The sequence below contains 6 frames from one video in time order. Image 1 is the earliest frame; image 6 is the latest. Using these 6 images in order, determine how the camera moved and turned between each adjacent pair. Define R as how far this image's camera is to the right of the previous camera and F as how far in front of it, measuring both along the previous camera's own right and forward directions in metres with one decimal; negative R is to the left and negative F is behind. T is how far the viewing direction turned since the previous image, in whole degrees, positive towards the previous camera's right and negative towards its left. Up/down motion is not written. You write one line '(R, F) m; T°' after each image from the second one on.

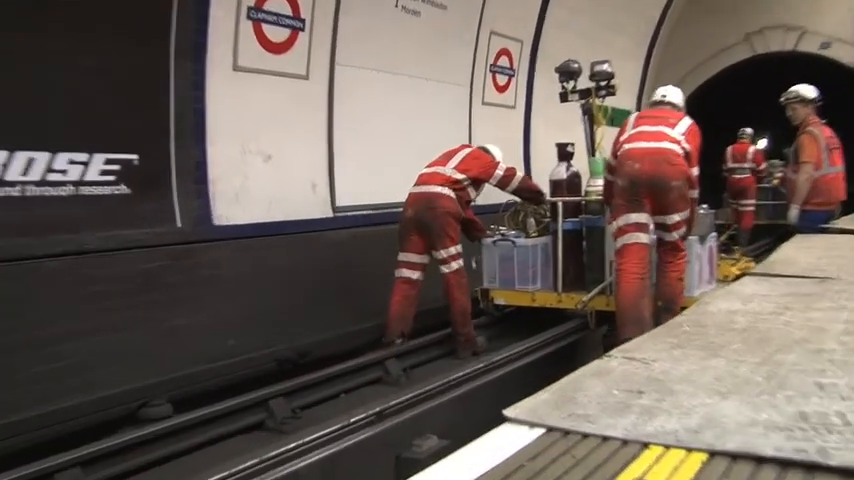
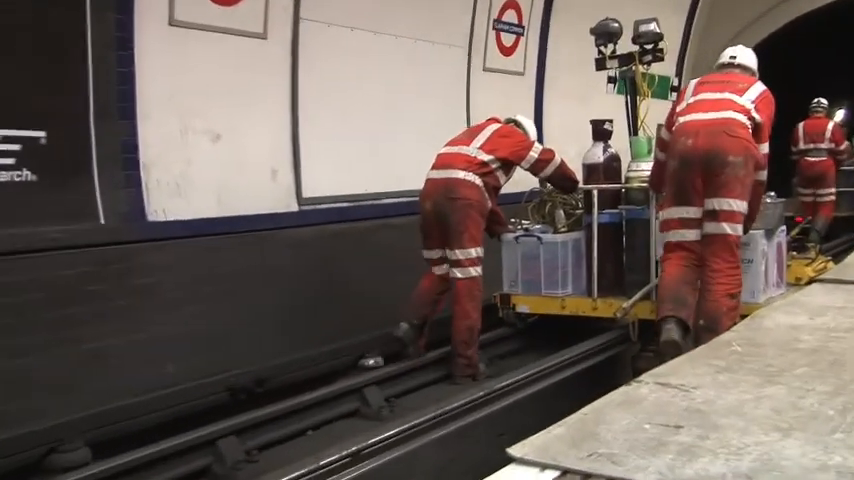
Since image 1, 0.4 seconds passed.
(+0.4, +1.1) m; -4°
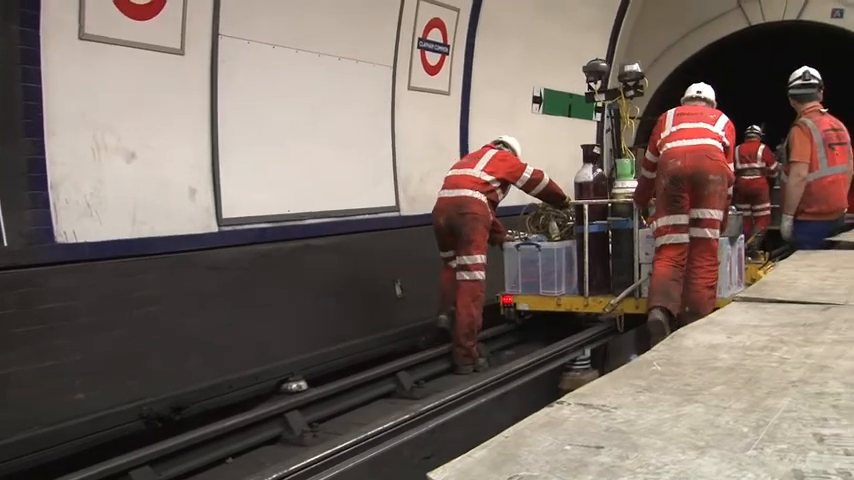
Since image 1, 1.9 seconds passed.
(+0.1, 0.0) m; +4°
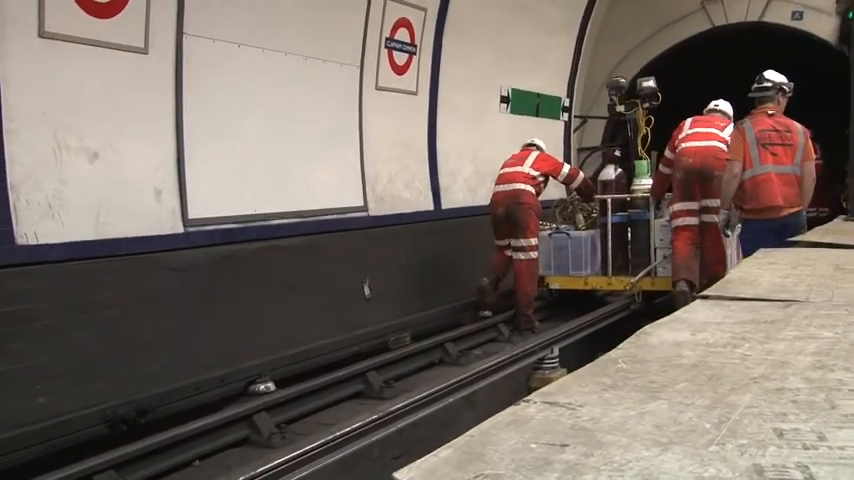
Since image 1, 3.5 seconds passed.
(0.0, 0.0) m; +2°
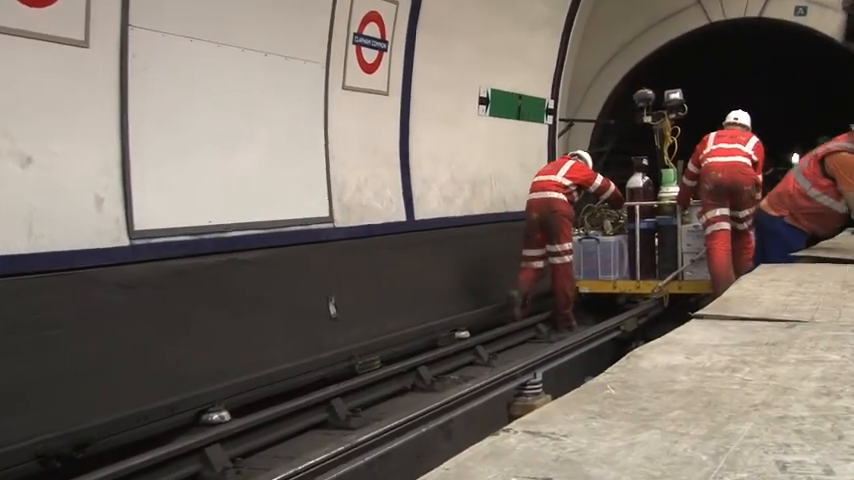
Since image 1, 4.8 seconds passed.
(+0.1, +0.4) m; +1°
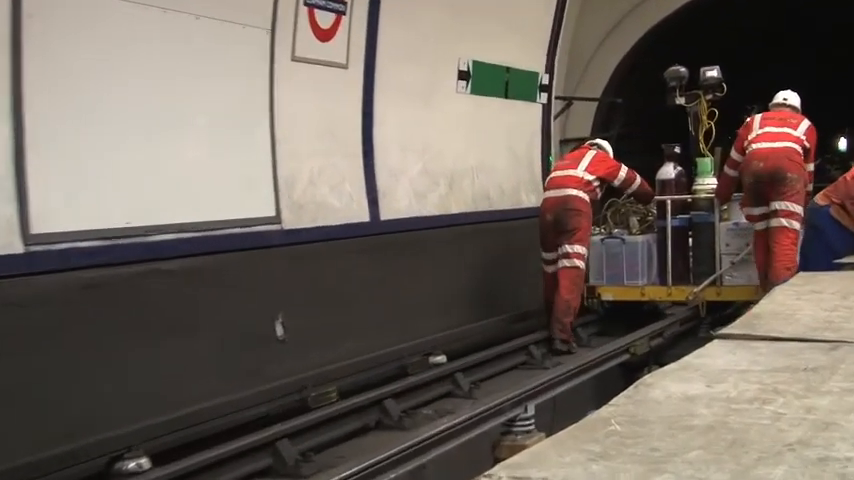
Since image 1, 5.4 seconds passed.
(+0.2, +0.8) m; 0°
